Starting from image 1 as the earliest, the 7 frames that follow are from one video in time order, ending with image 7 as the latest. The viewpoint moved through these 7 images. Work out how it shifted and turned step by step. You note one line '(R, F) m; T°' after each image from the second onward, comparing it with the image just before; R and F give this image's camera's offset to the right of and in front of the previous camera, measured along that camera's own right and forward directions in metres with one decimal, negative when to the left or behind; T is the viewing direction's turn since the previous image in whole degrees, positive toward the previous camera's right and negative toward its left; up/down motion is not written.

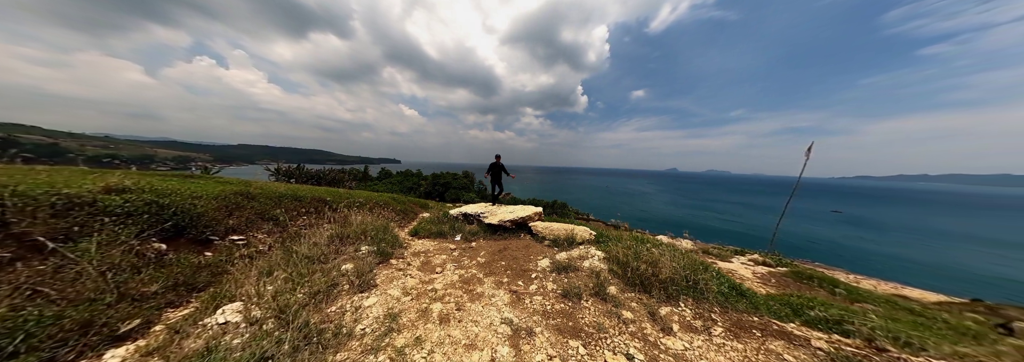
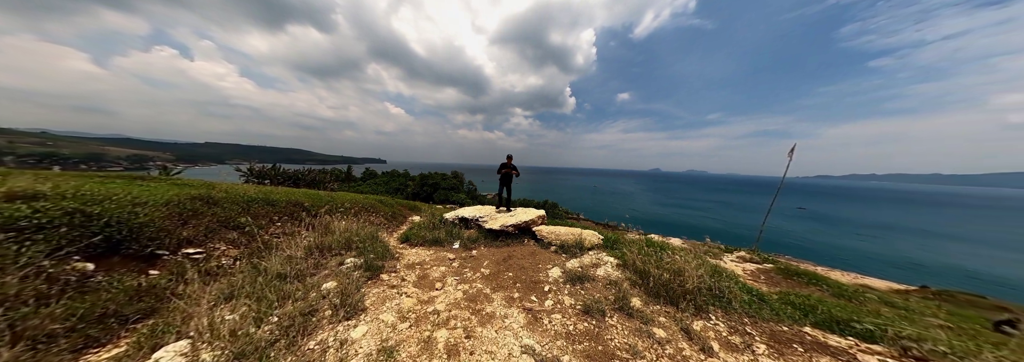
(-0.5, +0.6) m; +3°
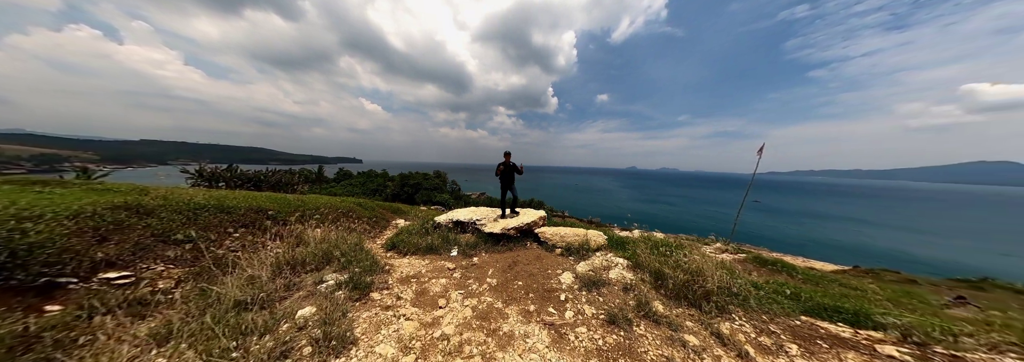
(-0.6, +0.5) m; +5°
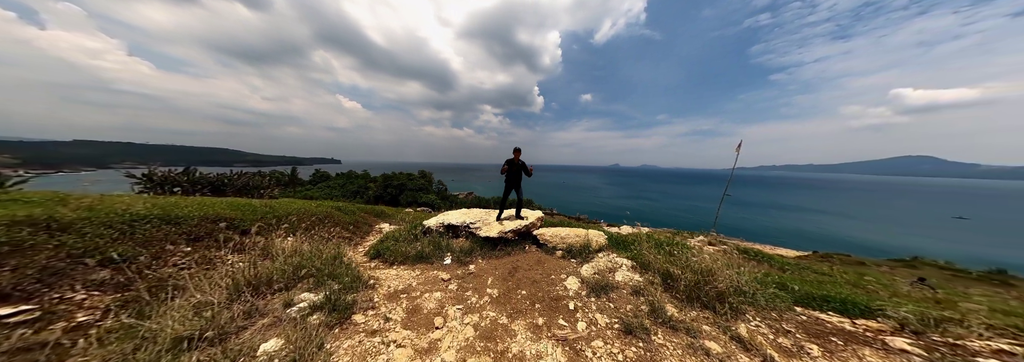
(-0.3, +0.4) m; +4°
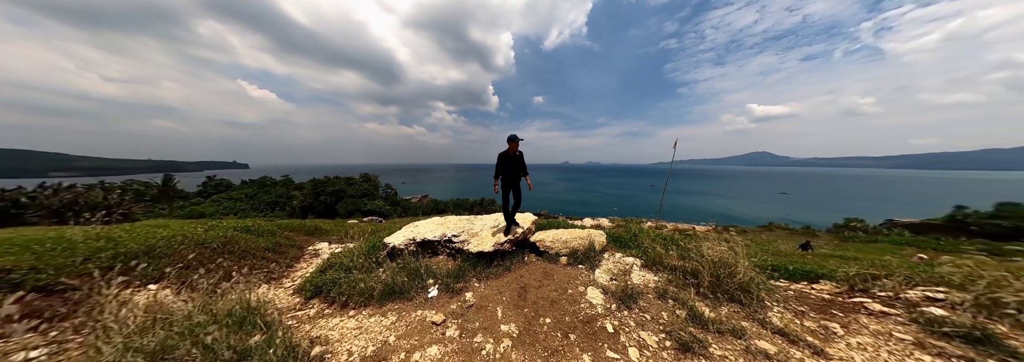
(-0.9, +1.1) m; +12°
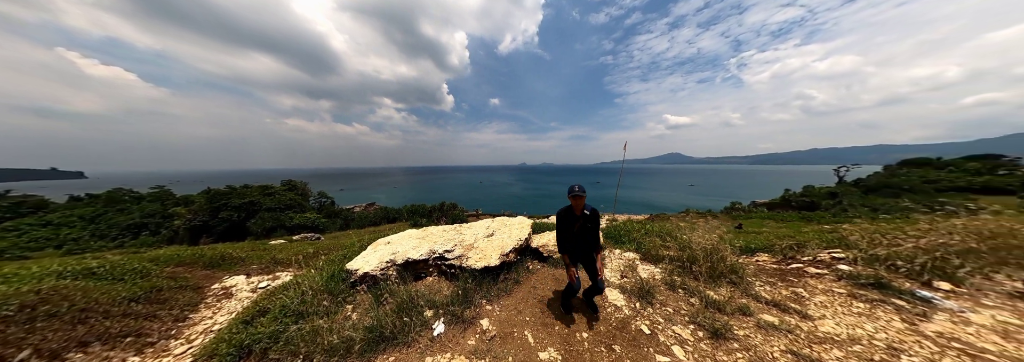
(-1.0, +0.7) m; +12°
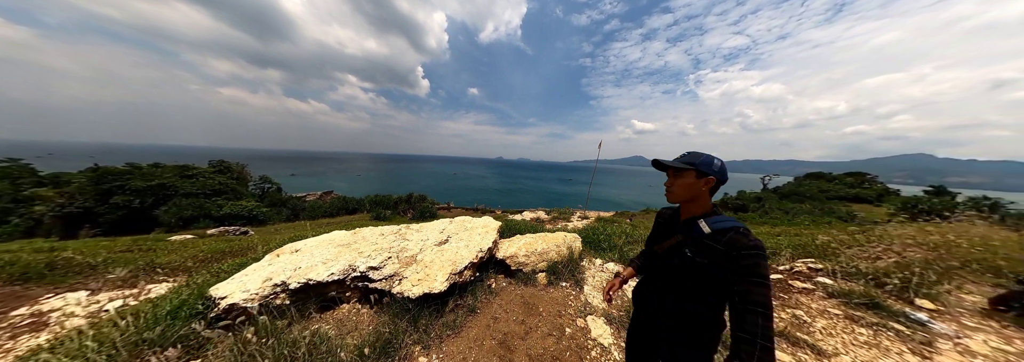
(+0.3, +1.2) m; +7°
